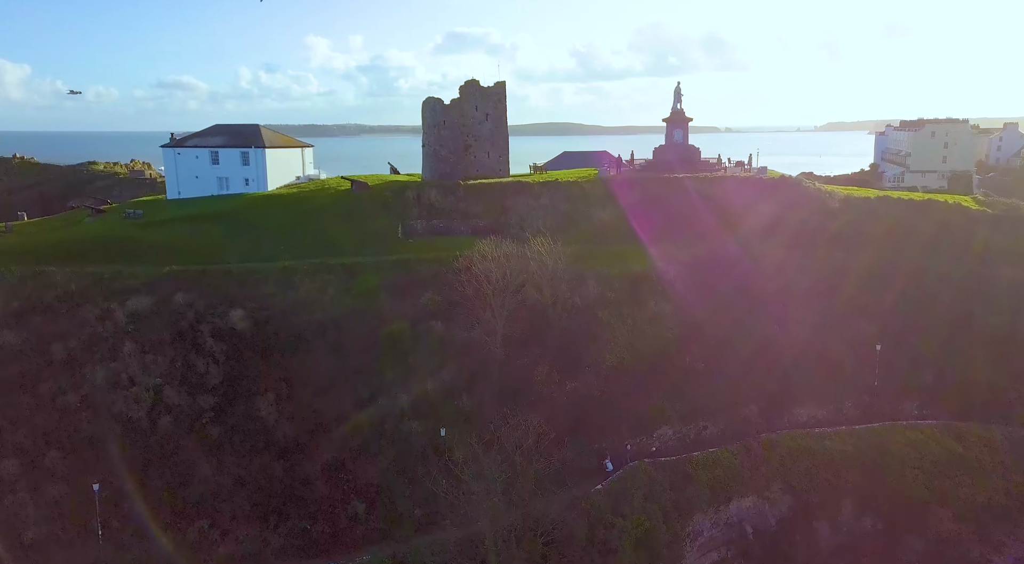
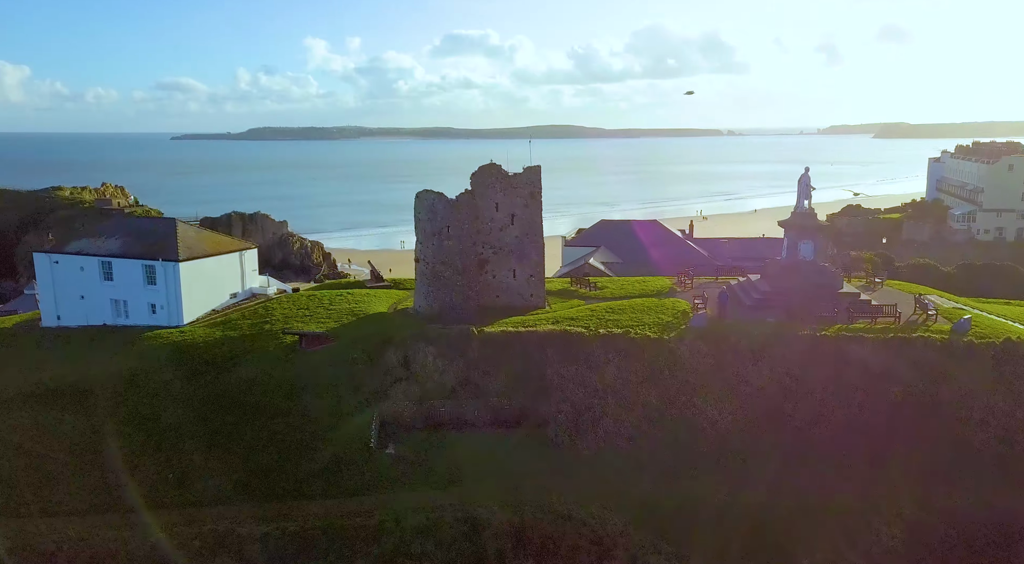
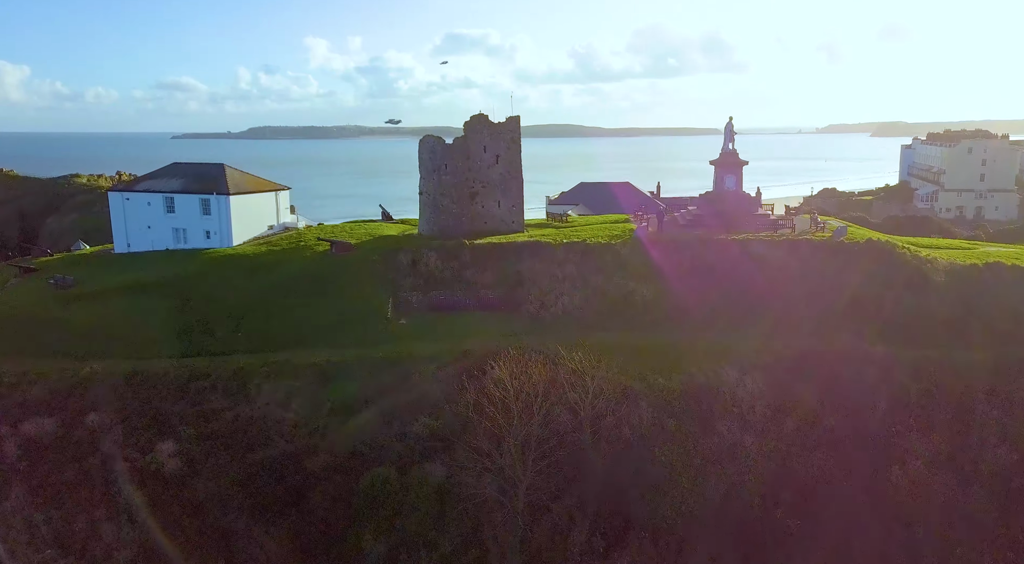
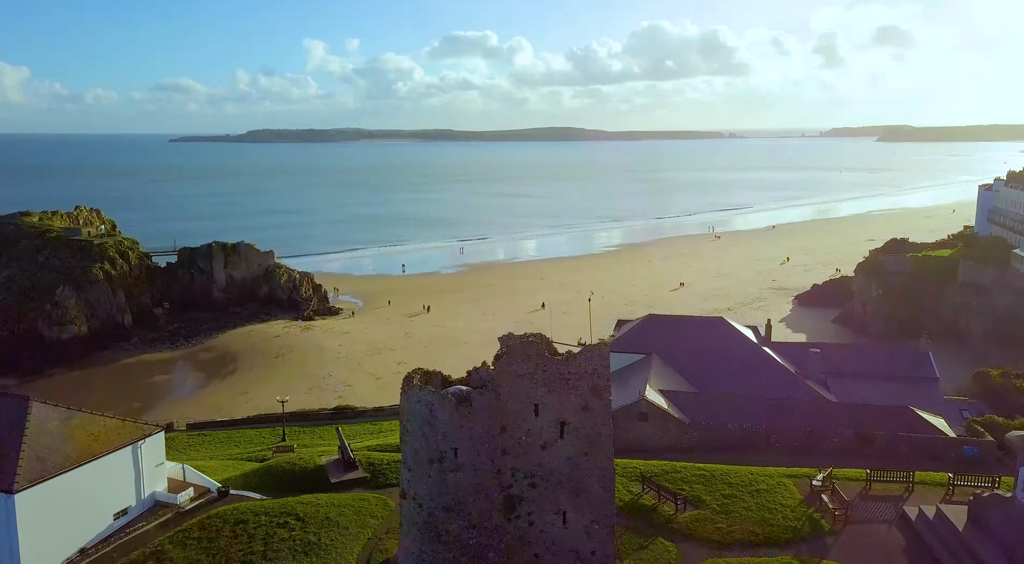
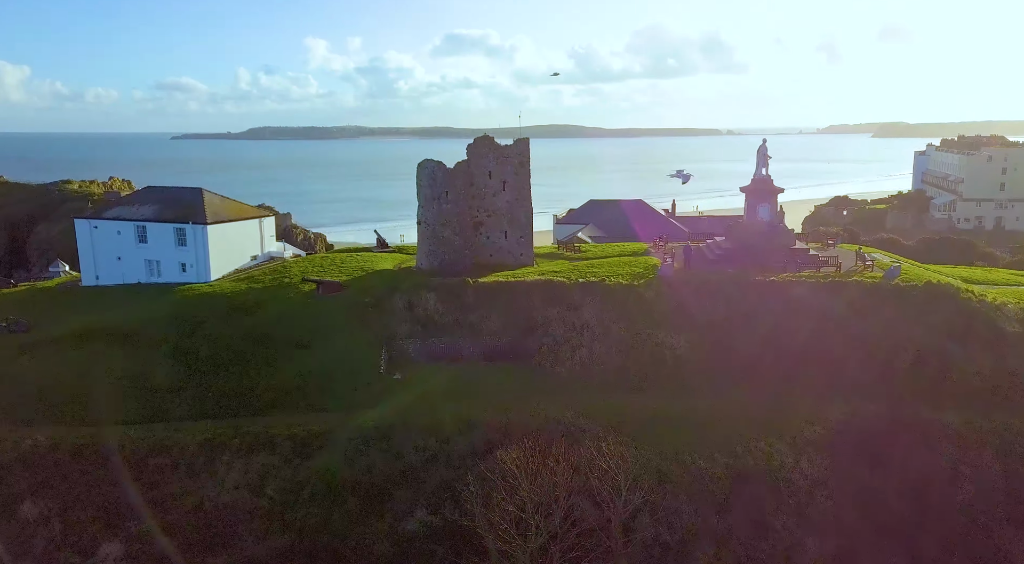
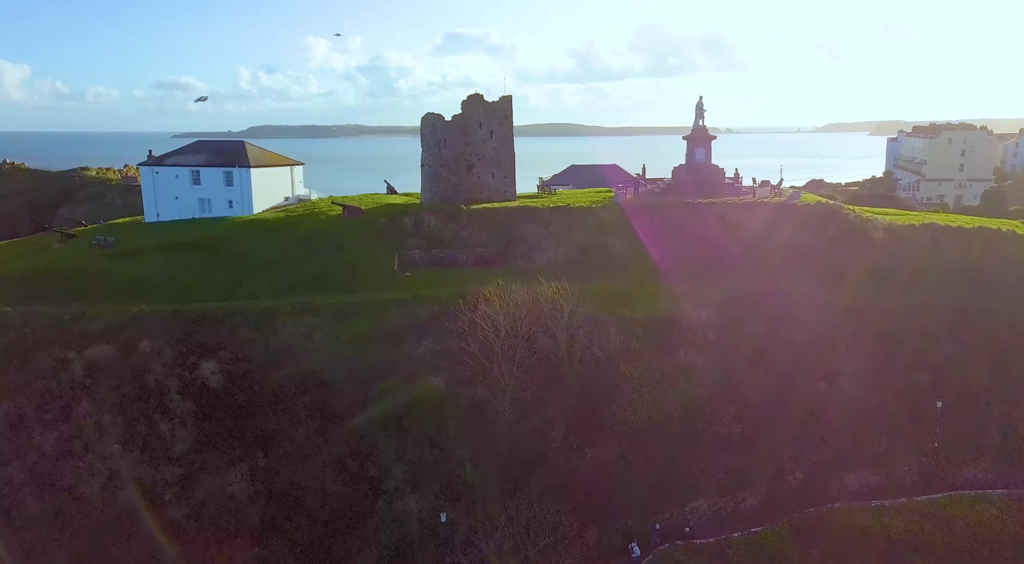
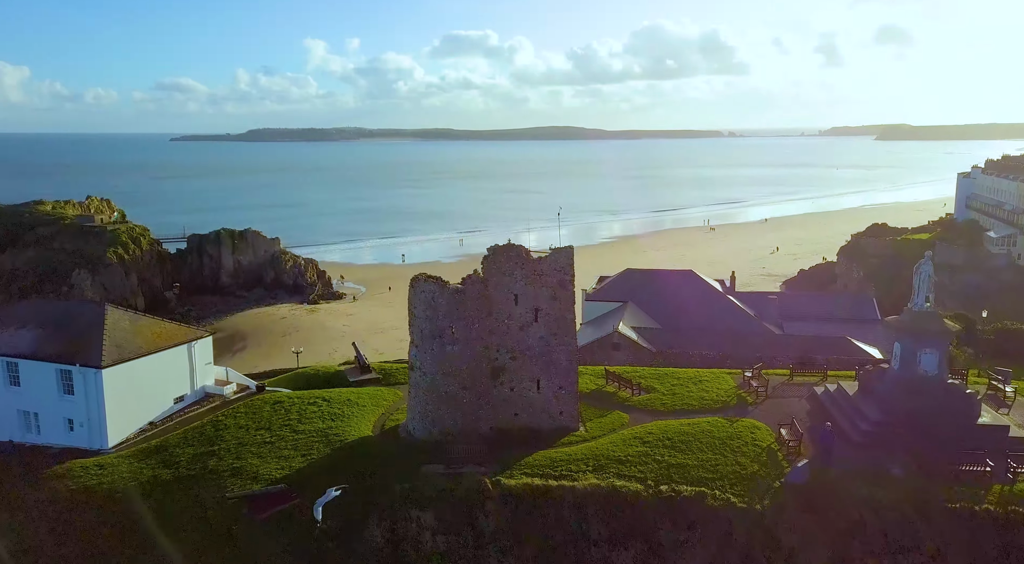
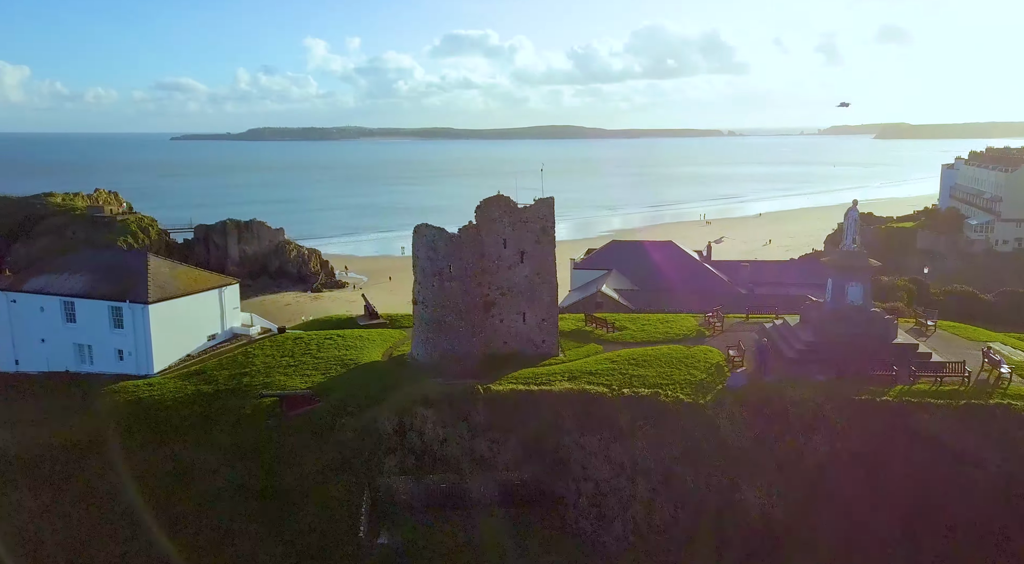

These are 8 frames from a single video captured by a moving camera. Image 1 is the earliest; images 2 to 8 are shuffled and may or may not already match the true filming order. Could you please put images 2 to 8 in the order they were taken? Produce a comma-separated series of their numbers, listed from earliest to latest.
6, 3, 5, 2, 8, 7, 4
